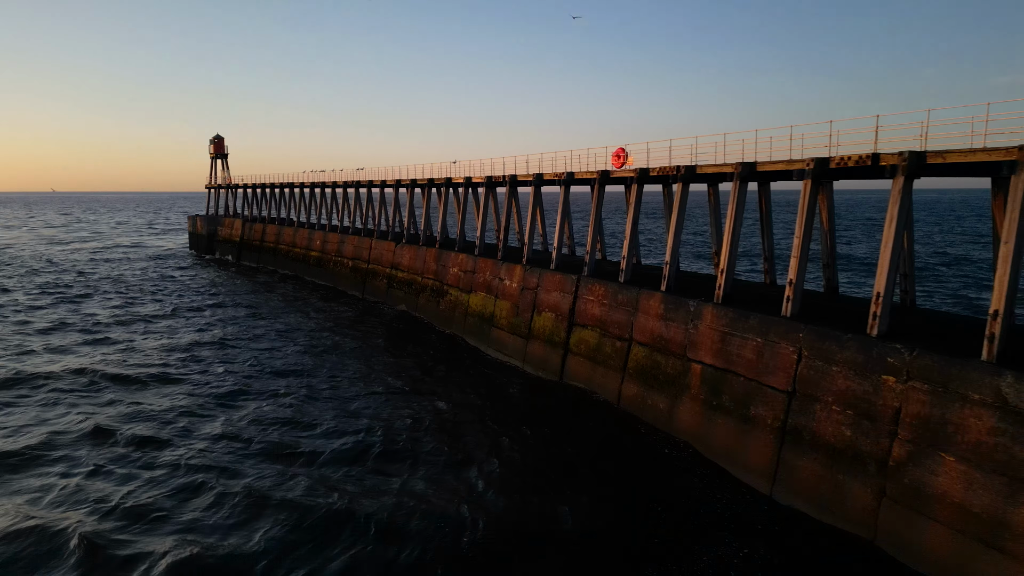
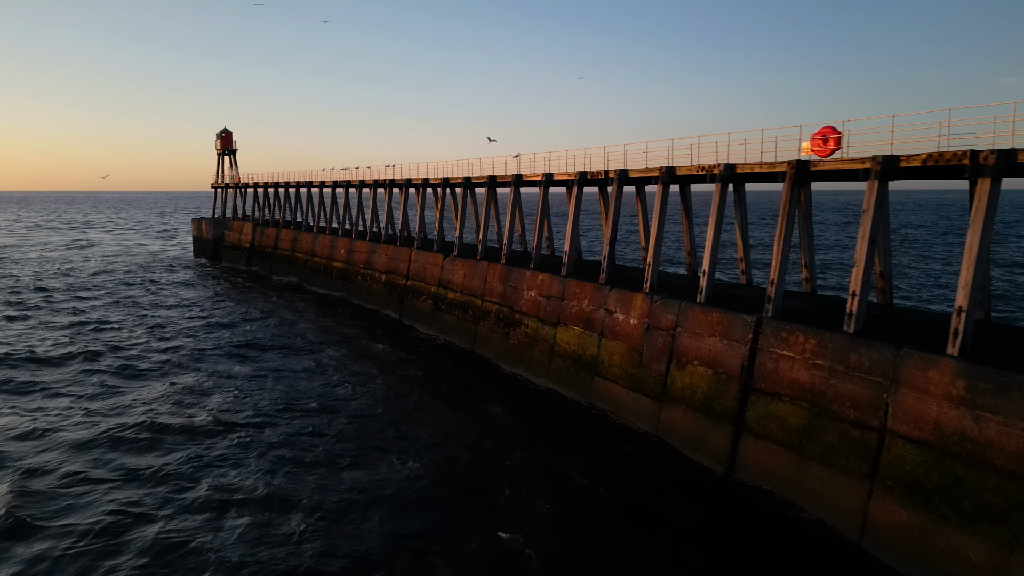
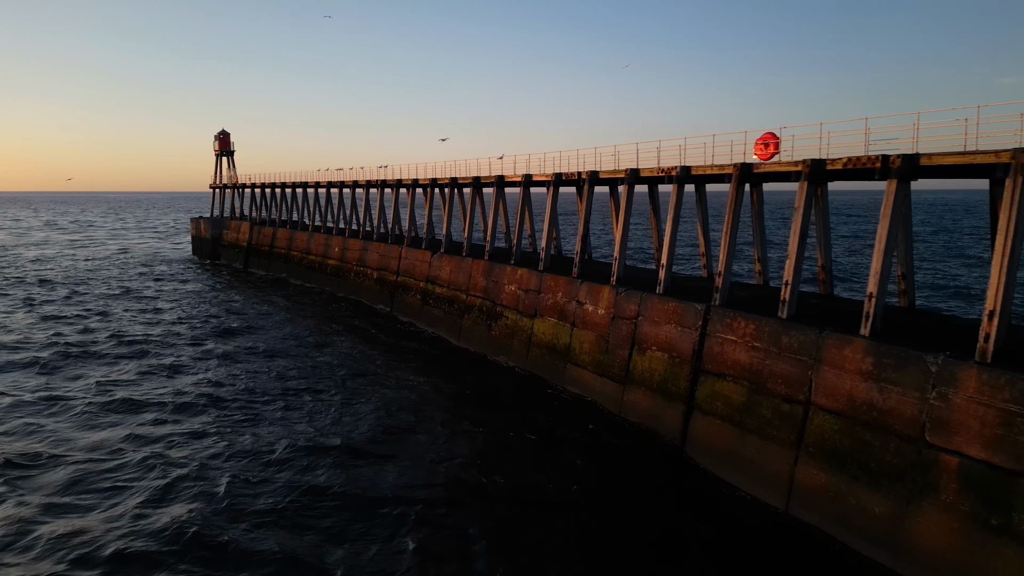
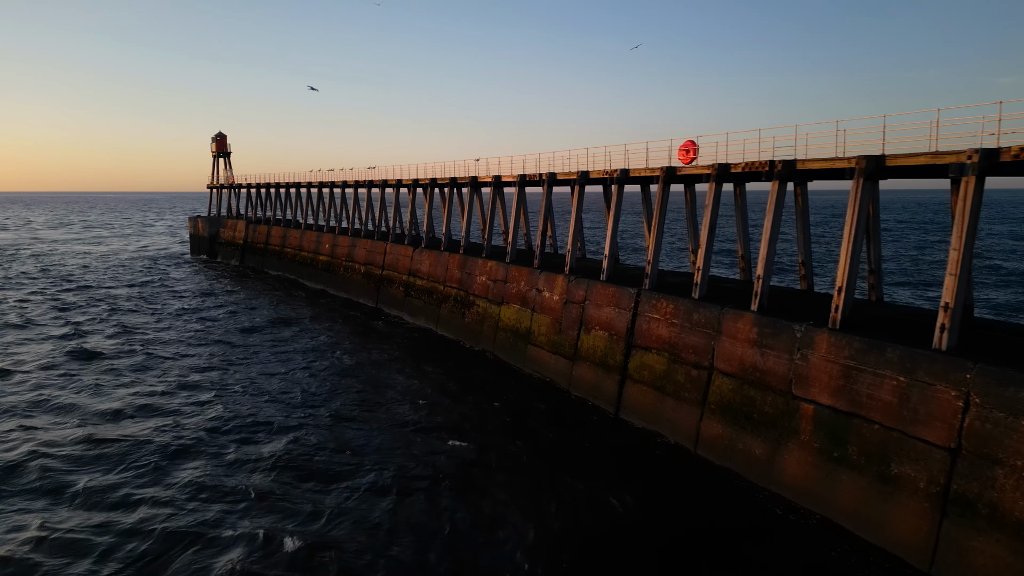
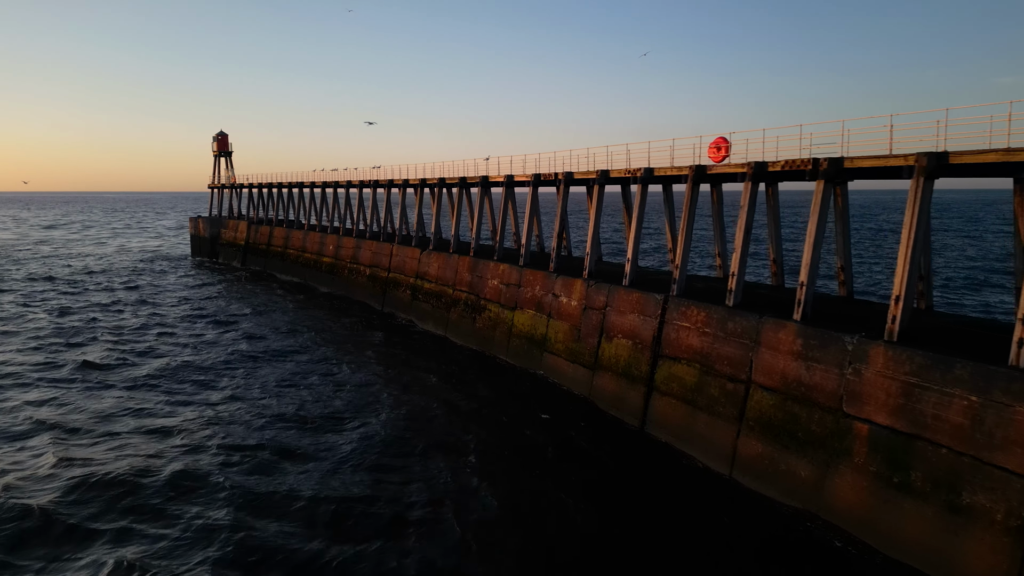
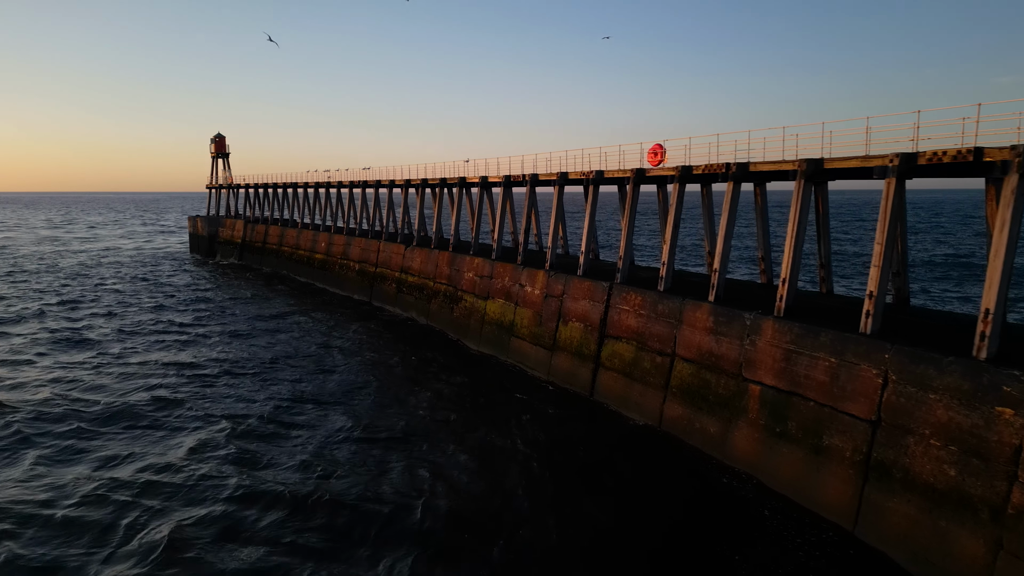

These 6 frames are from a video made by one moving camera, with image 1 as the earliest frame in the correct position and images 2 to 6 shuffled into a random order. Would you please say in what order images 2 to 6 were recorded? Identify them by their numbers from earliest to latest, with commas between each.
6, 4, 5, 3, 2
